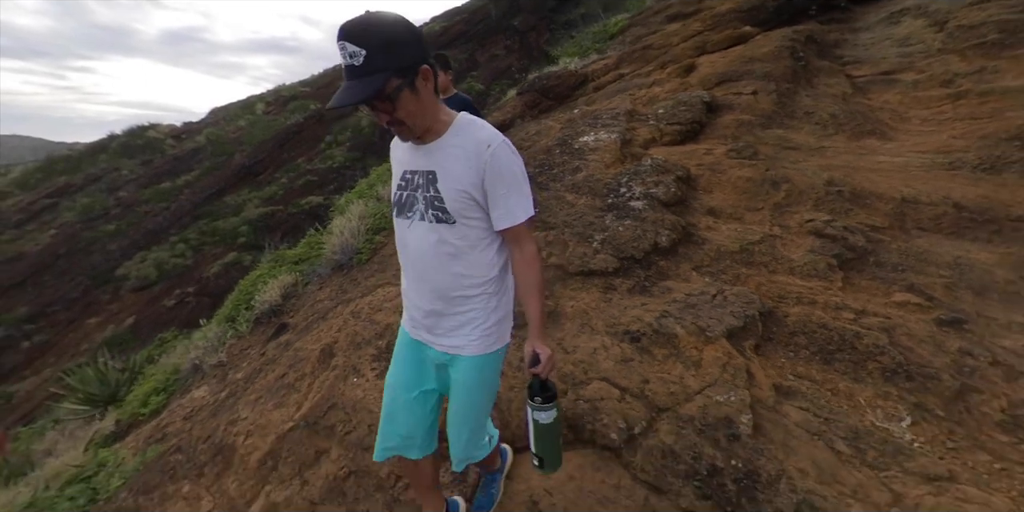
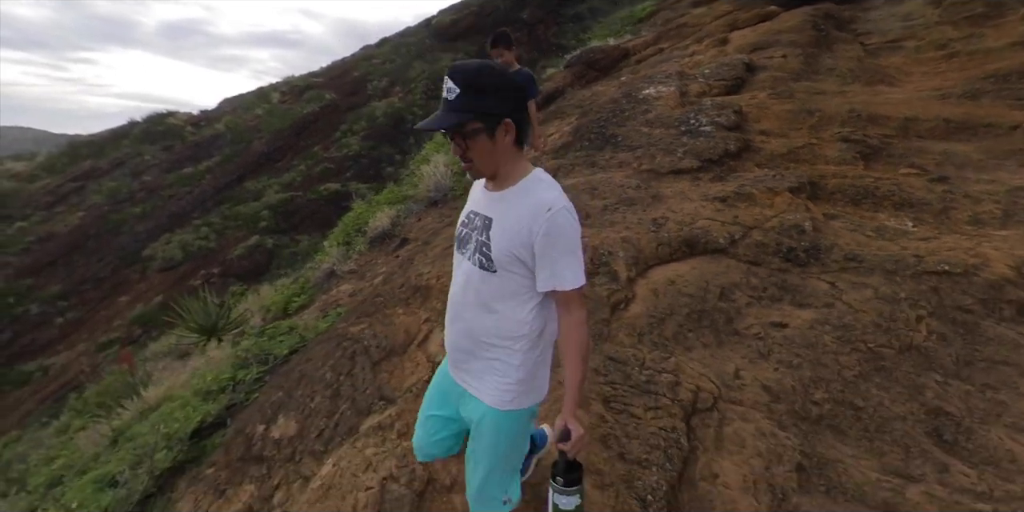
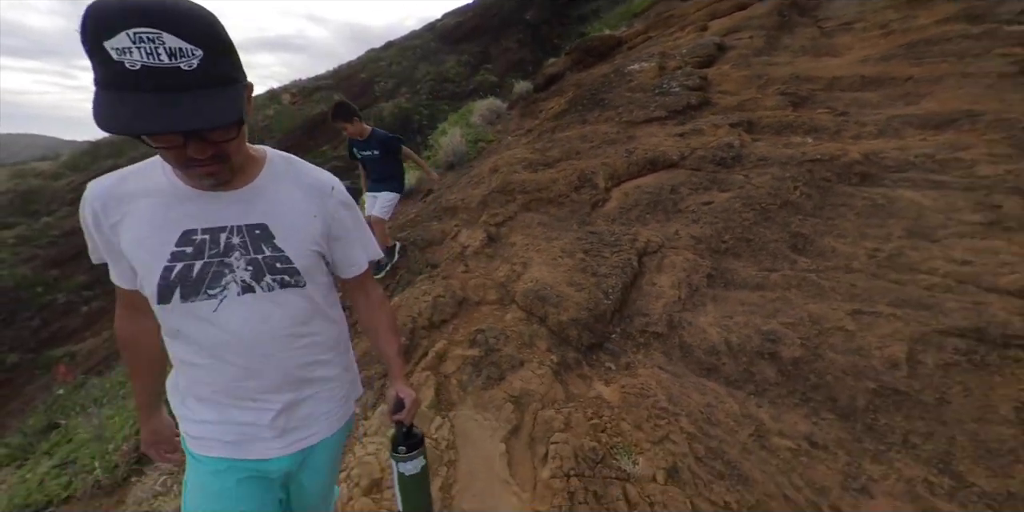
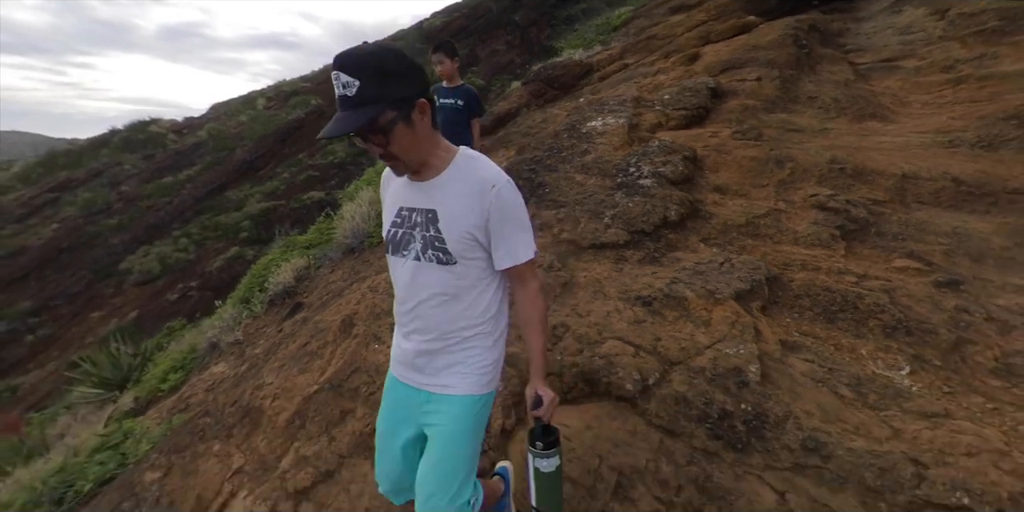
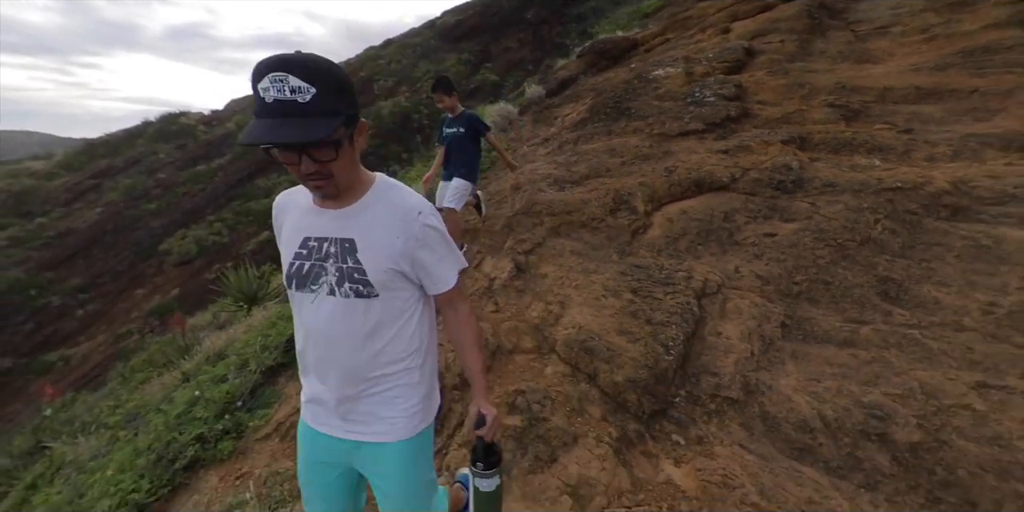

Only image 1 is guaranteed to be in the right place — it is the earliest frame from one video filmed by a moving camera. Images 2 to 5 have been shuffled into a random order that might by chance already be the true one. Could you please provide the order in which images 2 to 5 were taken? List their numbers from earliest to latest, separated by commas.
4, 2, 5, 3
